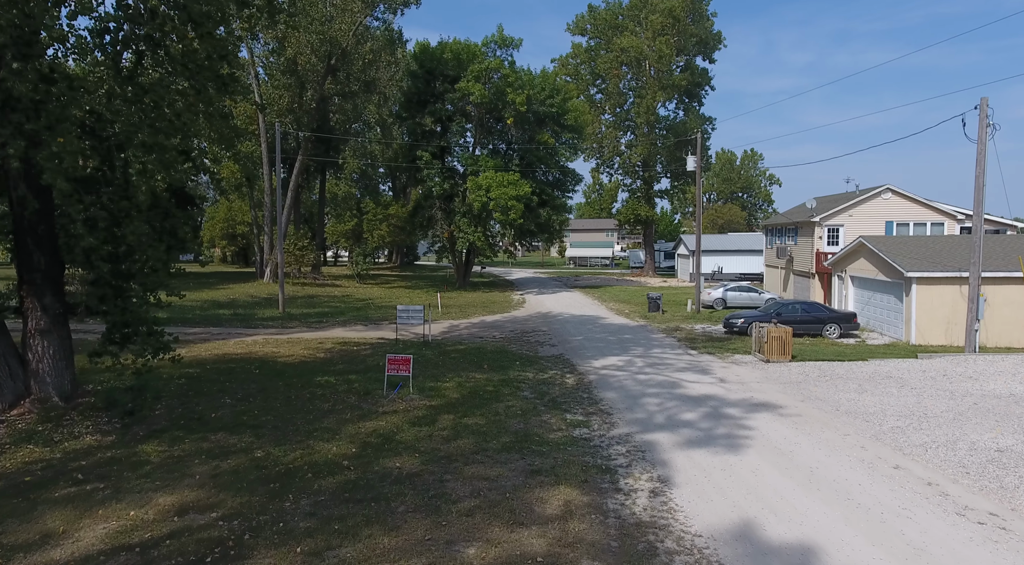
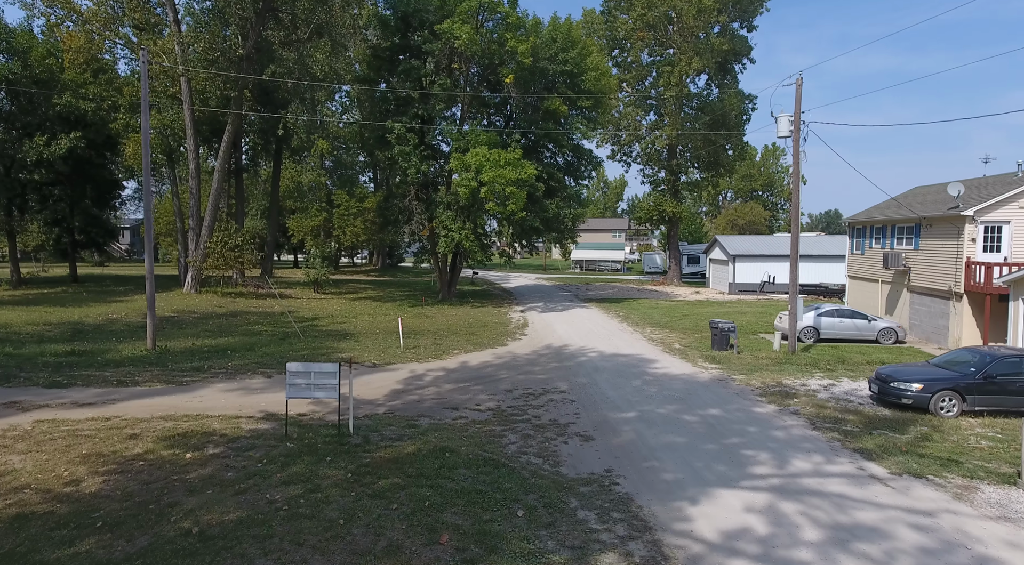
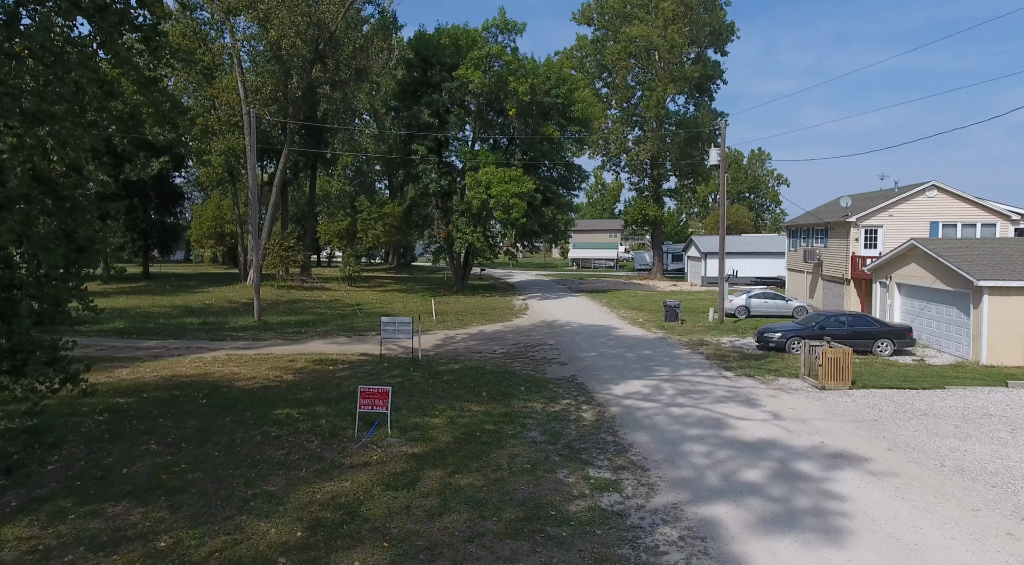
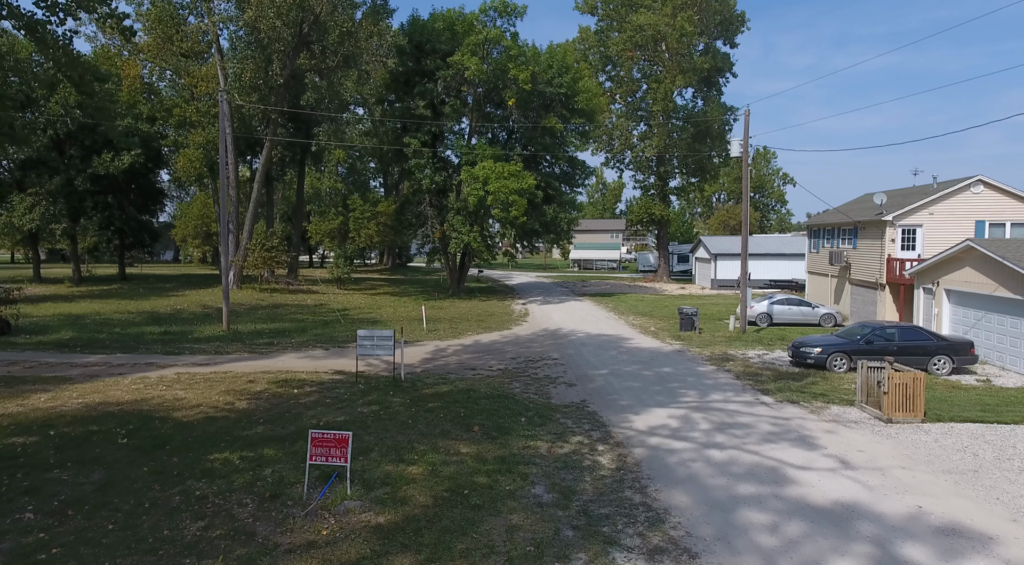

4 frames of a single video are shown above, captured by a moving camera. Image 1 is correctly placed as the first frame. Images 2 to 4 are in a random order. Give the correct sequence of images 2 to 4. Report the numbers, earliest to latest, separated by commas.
3, 4, 2
